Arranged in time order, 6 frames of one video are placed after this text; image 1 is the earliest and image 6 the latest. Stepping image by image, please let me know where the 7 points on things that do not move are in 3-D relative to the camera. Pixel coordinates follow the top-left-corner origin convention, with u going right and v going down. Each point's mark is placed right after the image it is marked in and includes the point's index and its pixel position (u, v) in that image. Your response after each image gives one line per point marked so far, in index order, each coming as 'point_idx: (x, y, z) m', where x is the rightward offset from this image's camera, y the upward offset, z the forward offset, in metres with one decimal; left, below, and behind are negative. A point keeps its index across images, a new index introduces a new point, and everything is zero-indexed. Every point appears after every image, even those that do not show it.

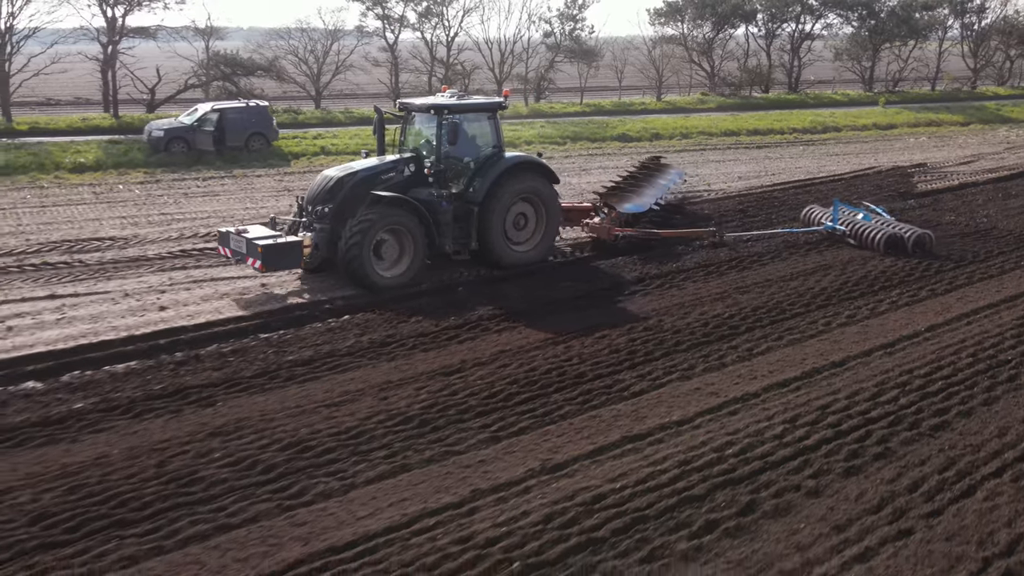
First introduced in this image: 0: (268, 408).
0: (-1.5, -0.8, +6.6) m
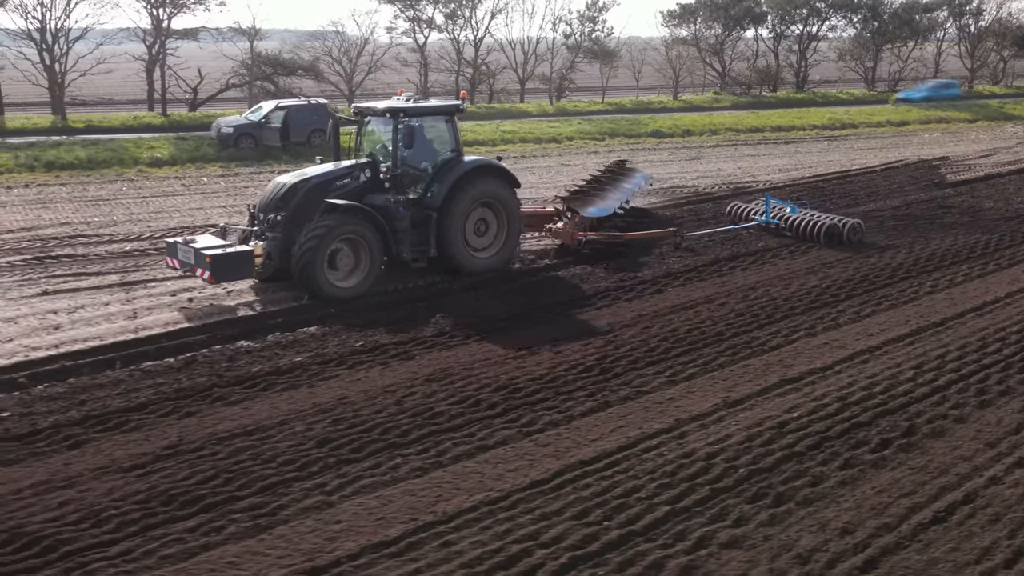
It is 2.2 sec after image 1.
0: (-0.3, -0.5, +7.6) m
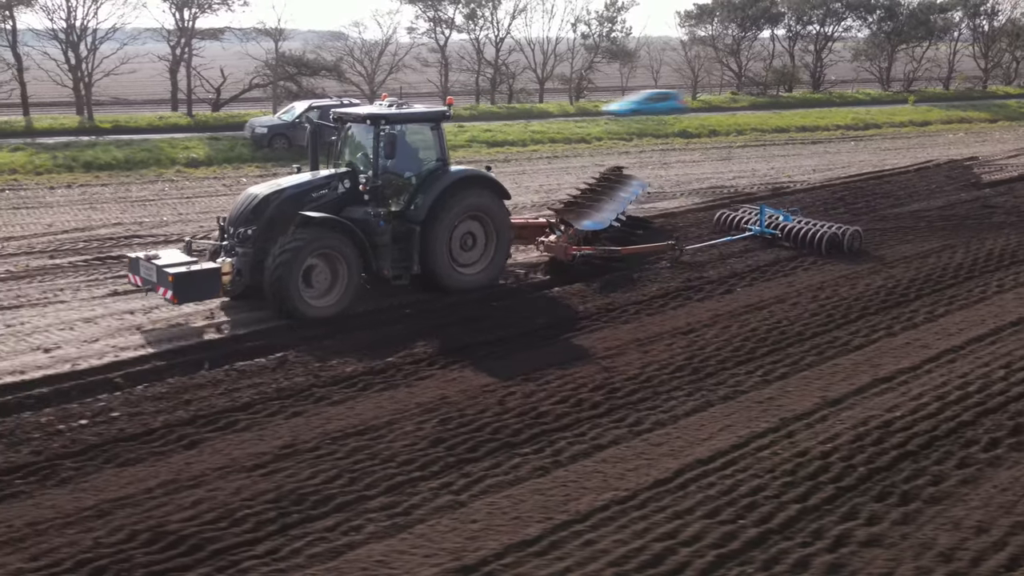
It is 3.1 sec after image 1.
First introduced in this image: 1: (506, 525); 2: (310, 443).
0: (+0.3, -0.5, +7.6) m
1: (0.0, -1.2, +5.1) m
2: (-1.2, -0.9, +6.1) m
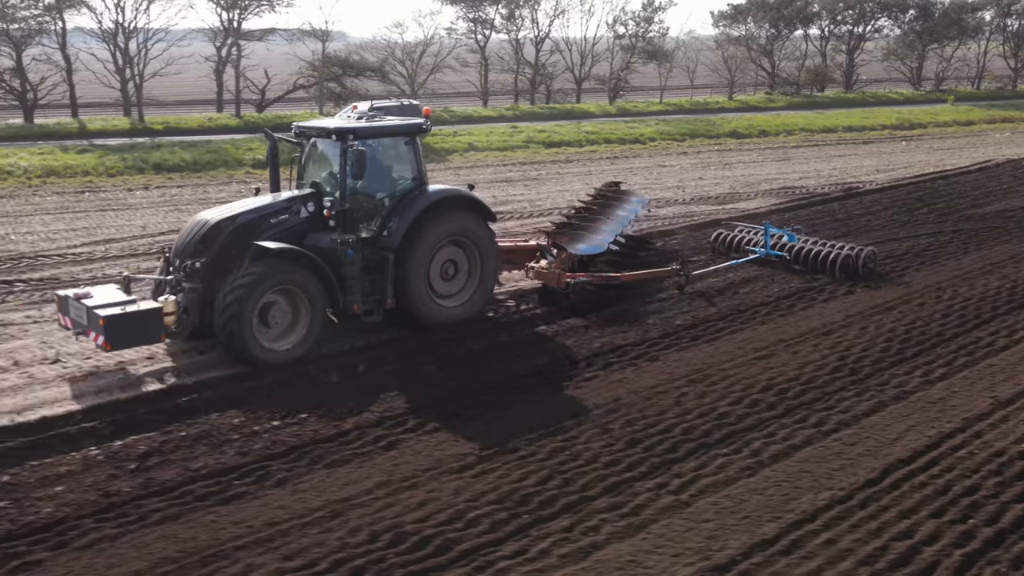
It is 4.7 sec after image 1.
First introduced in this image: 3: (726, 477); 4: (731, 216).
0: (+1.5, -0.5, +7.7) m
1: (+1.1, -1.2, +5.1) m
2: (0.0, -0.9, +6.1) m
3: (+1.2, -1.0, +5.7) m
4: (+3.0, +1.0, +14.1) m
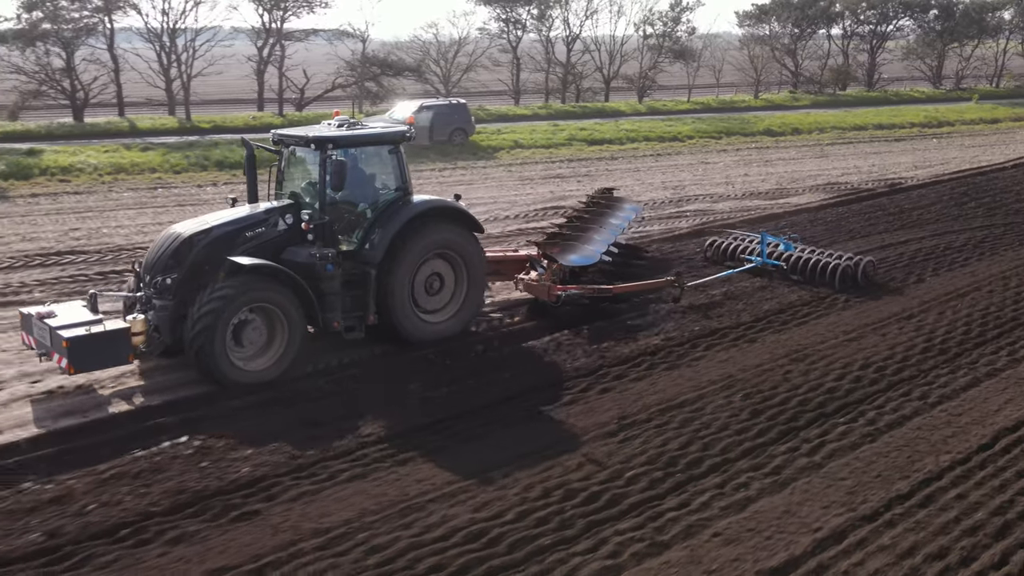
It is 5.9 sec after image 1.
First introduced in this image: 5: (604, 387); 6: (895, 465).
0: (+2.3, -0.4, +8.2) m
1: (+2.0, -1.1, +5.6) m
2: (+0.8, -0.8, +6.6) m
3: (+2.0, -0.9, +6.2) m
4: (+3.9, +1.1, +14.6) m
5: (+0.6, -0.7, +7.1) m
6: (+2.2, -1.0, +5.9) m
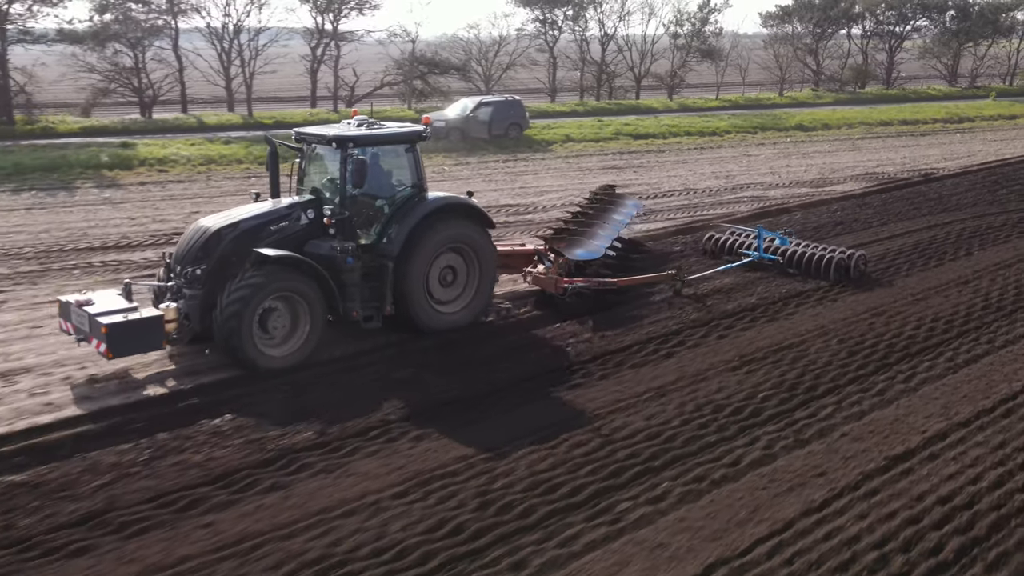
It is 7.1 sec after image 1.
0: (+3.4, -0.1, +9.5) m
1: (+3.0, -0.8, +6.9) m
2: (+1.9, -0.5, +7.9) m
3: (+3.1, -0.6, +7.5) m
4: (+5.0, +1.4, +15.9) m
5: (+1.7, -0.4, +8.4) m
6: (+3.2, -0.7, +7.2) m
